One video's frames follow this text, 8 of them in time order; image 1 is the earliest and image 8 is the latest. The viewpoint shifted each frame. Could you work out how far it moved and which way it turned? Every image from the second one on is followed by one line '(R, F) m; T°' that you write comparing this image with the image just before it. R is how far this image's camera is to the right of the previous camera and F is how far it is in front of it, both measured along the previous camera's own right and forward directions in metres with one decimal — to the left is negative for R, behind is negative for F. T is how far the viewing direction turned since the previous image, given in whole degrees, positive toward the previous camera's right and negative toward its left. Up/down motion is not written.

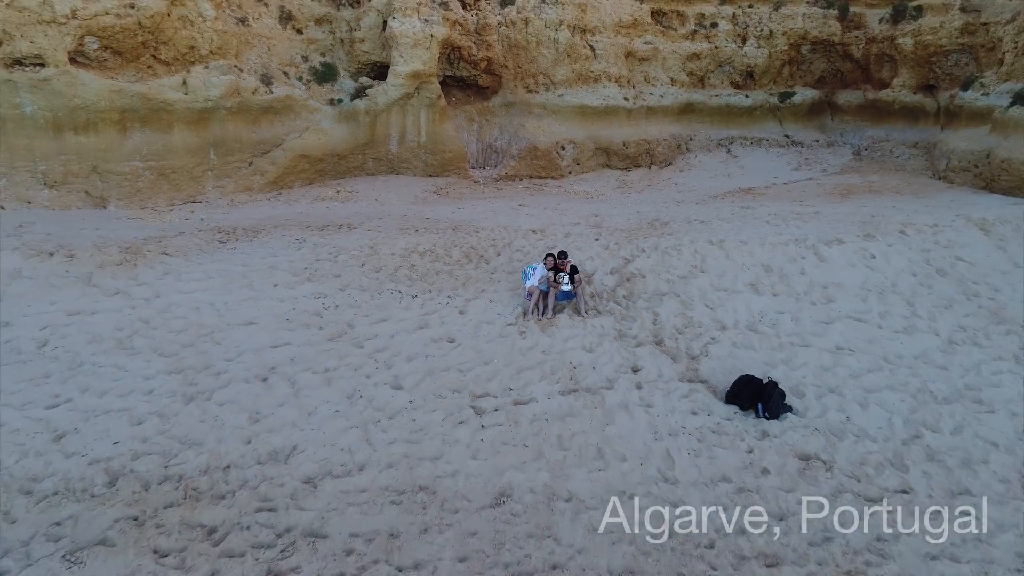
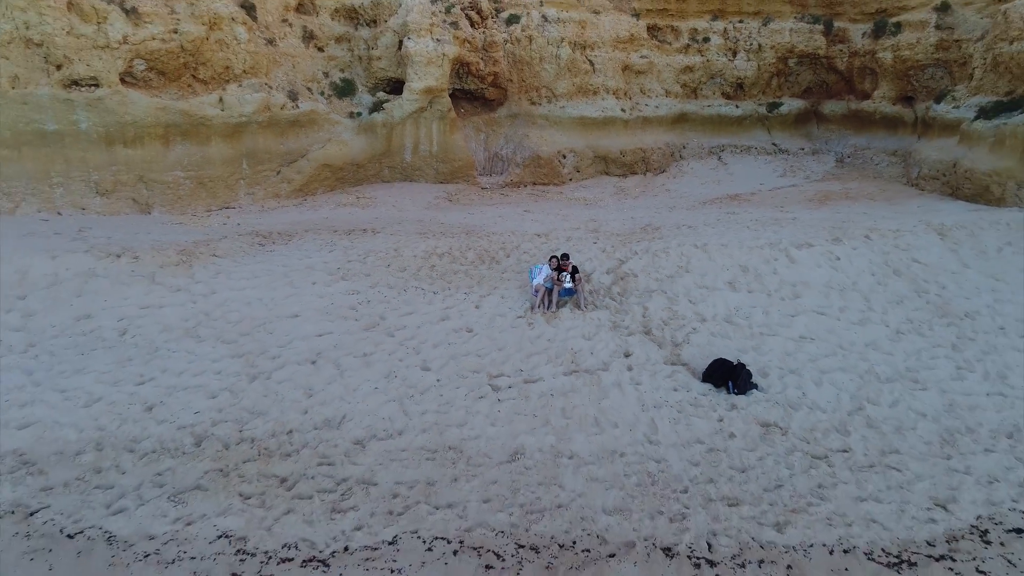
(-0.1, -0.5) m; 0°
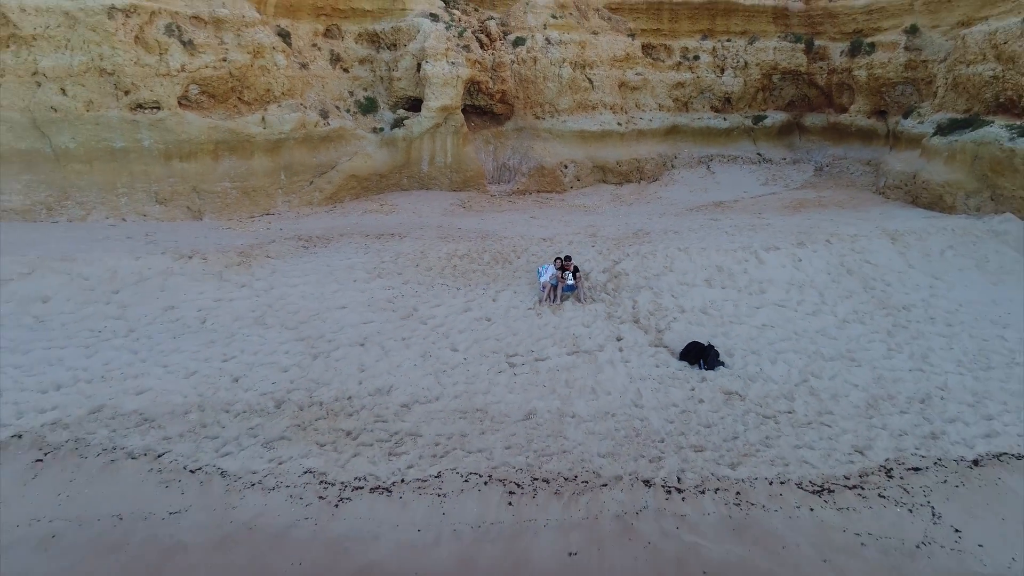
(-0.1, -0.8) m; 0°
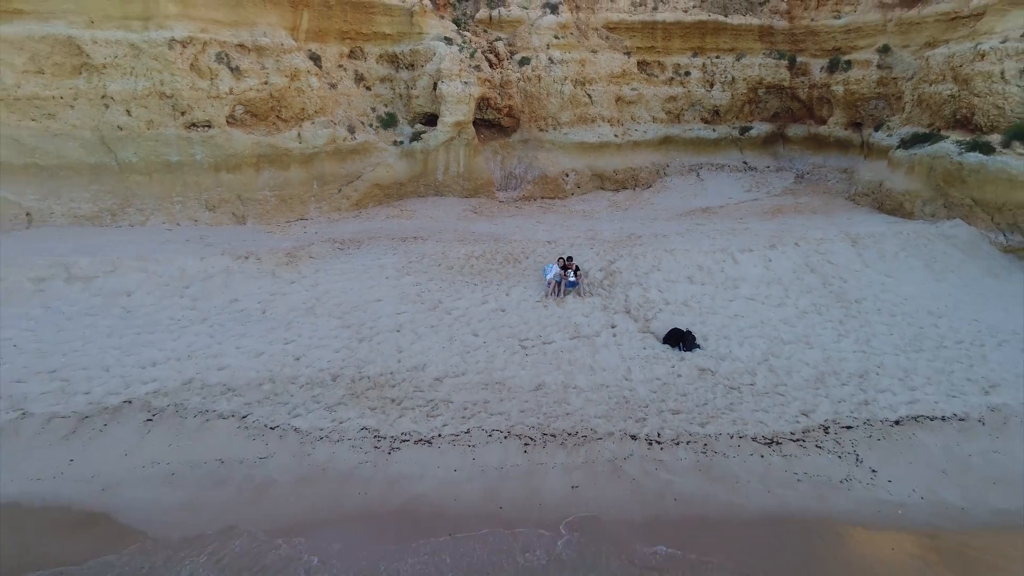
(-0.1, -0.8) m; 0°
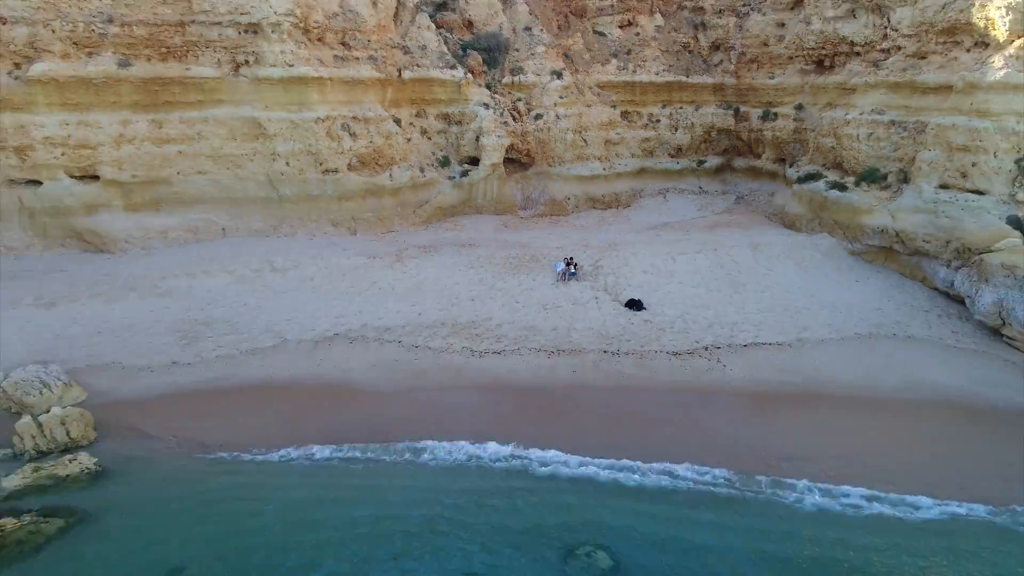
(-0.4, -3.7) m; 0°
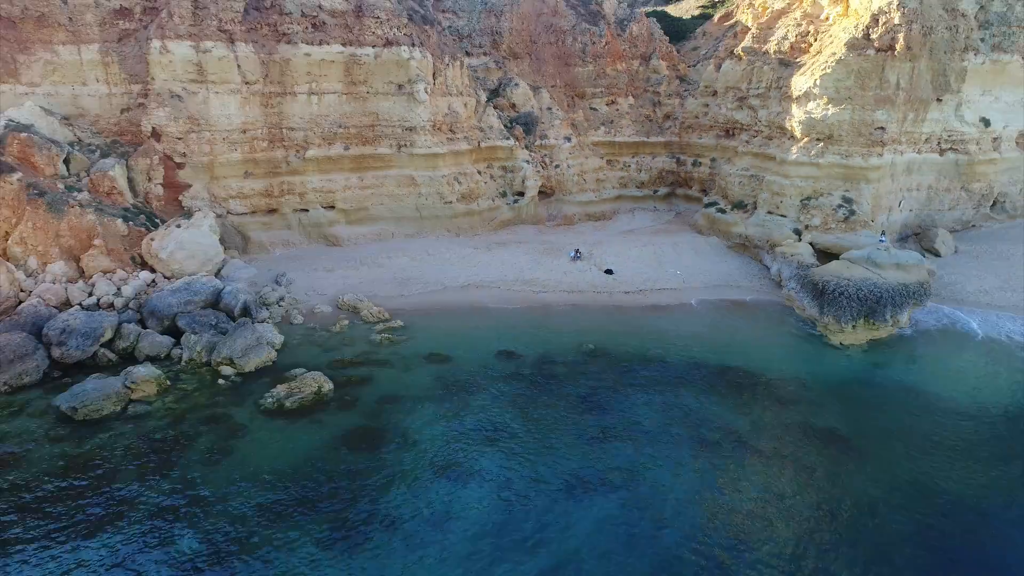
(-1.1, -9.1) m; 0°
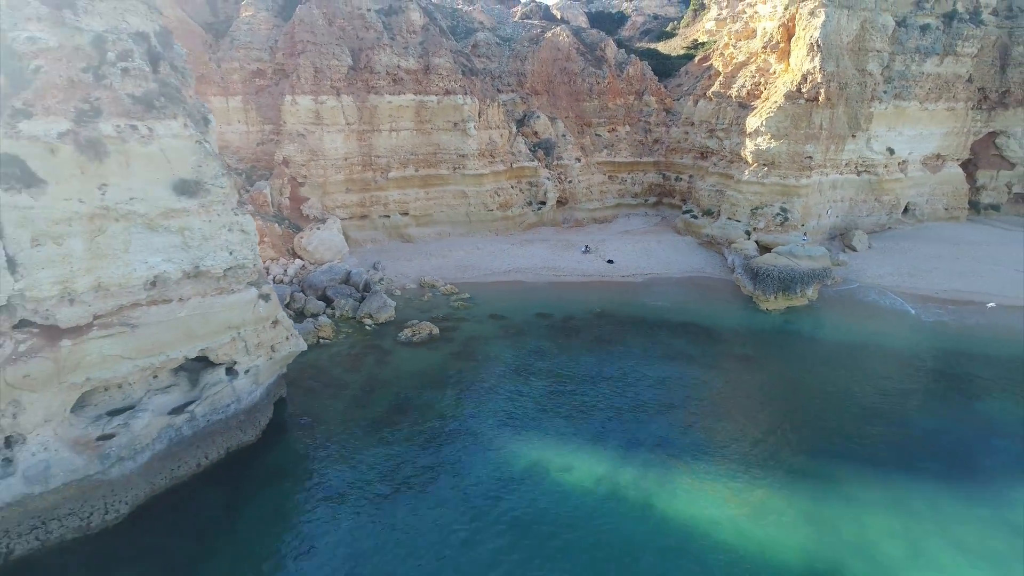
(-1.1, -6.7) m; 0°
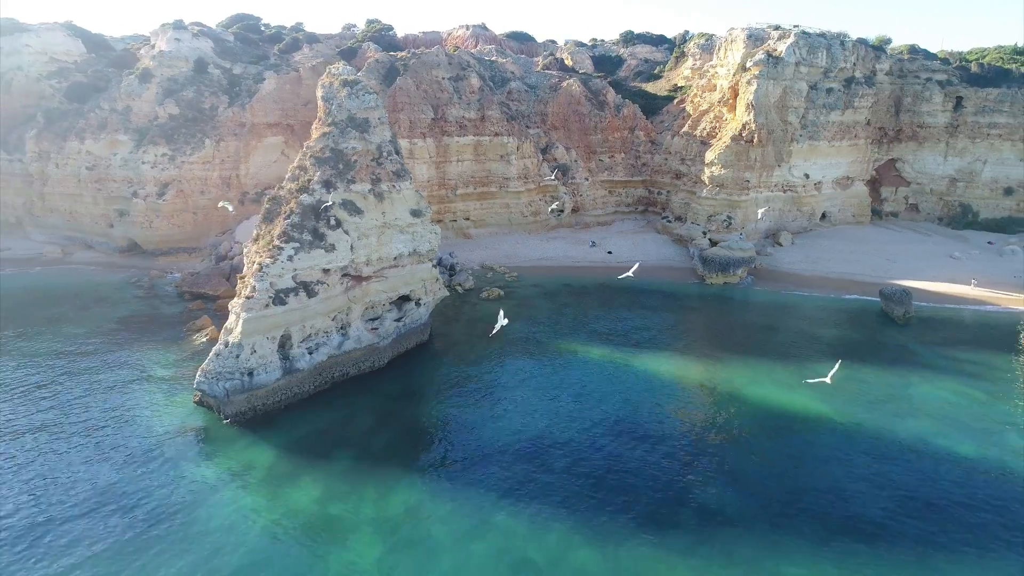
(-1.7, -11.1) m; 0°
